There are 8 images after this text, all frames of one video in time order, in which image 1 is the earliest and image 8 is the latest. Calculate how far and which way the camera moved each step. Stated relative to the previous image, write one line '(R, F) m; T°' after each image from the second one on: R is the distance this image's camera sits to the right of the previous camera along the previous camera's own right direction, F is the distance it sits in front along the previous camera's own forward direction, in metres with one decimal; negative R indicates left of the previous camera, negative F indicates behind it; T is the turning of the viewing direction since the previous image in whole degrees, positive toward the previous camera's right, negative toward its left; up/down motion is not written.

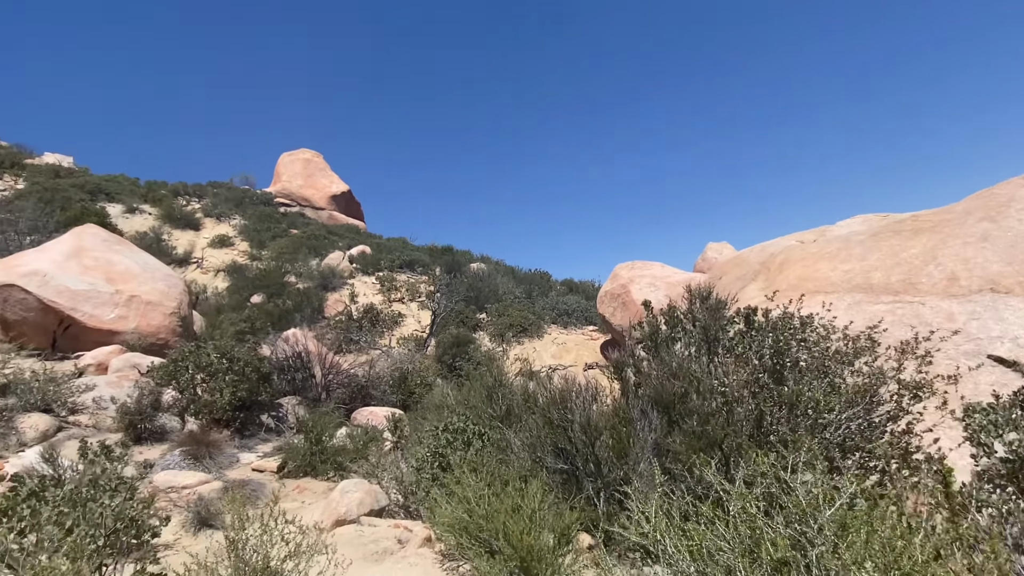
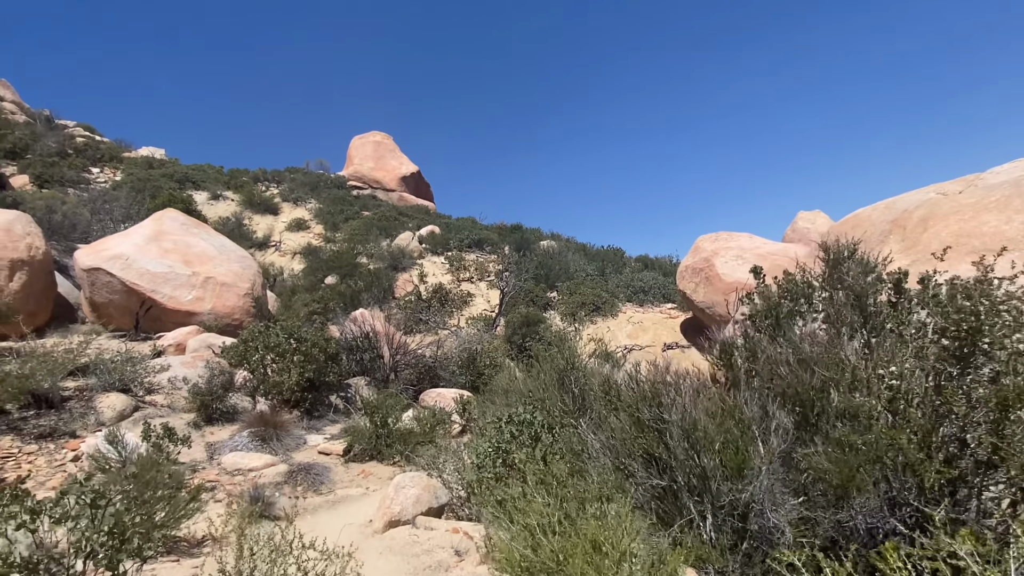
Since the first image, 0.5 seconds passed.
(0.0, +0.6) m; -7°
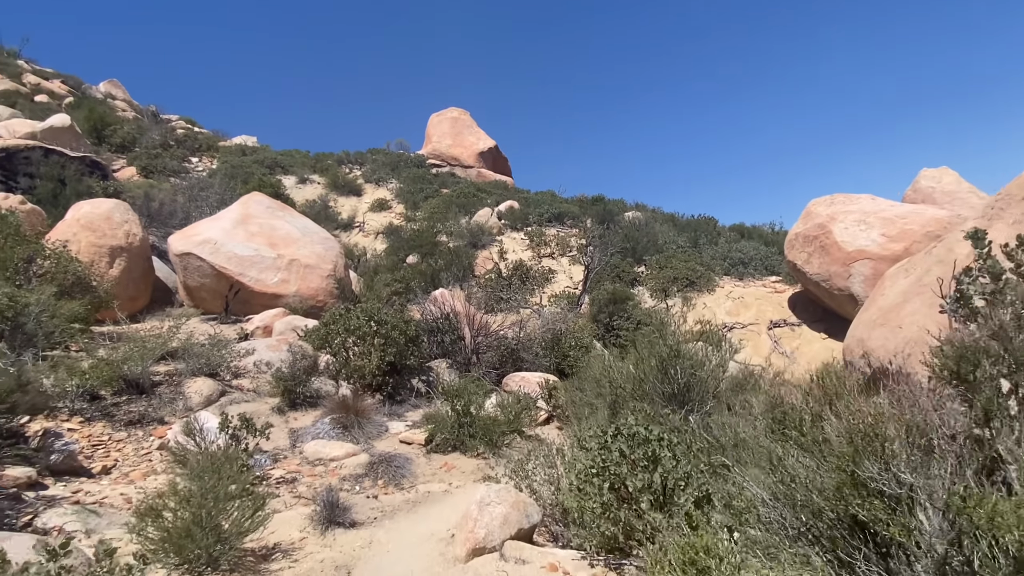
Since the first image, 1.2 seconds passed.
(-0.1, +0.6) m; -8°
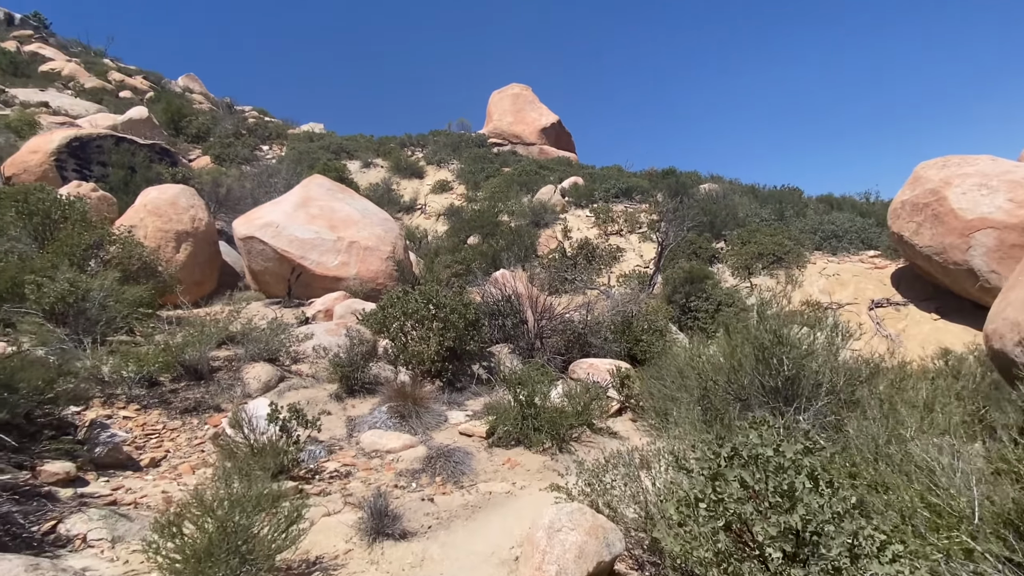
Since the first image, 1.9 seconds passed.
(0.0, +0.6) m; -6°
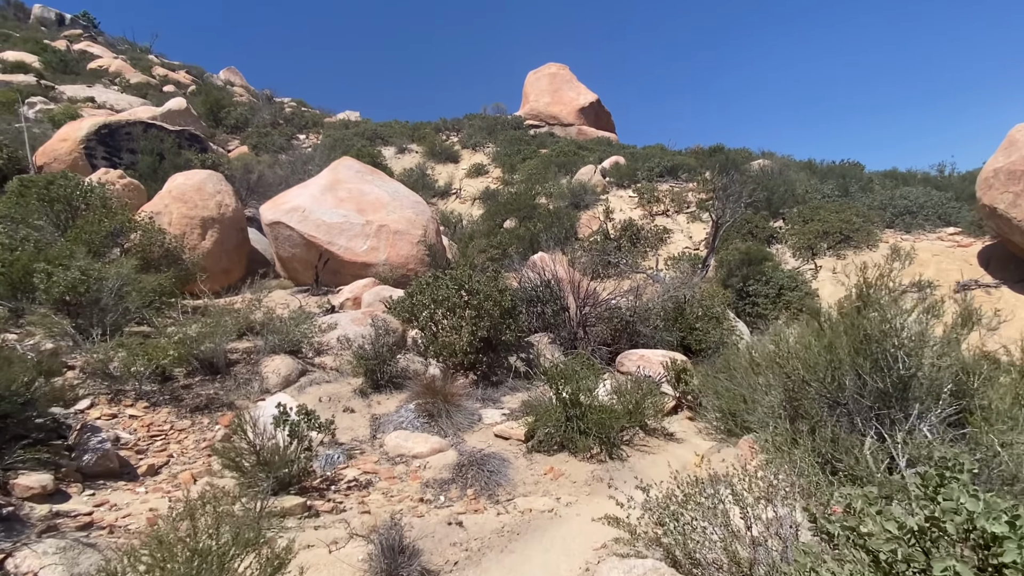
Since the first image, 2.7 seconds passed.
(0.0, +0.7) m; -4°
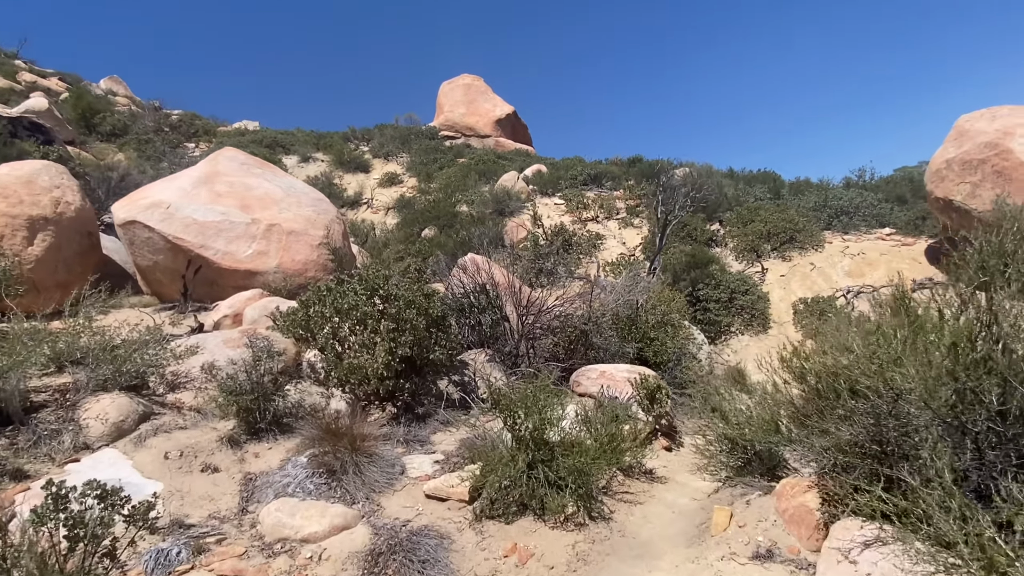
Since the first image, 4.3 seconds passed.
(-0.1, +1.5) m; +8°
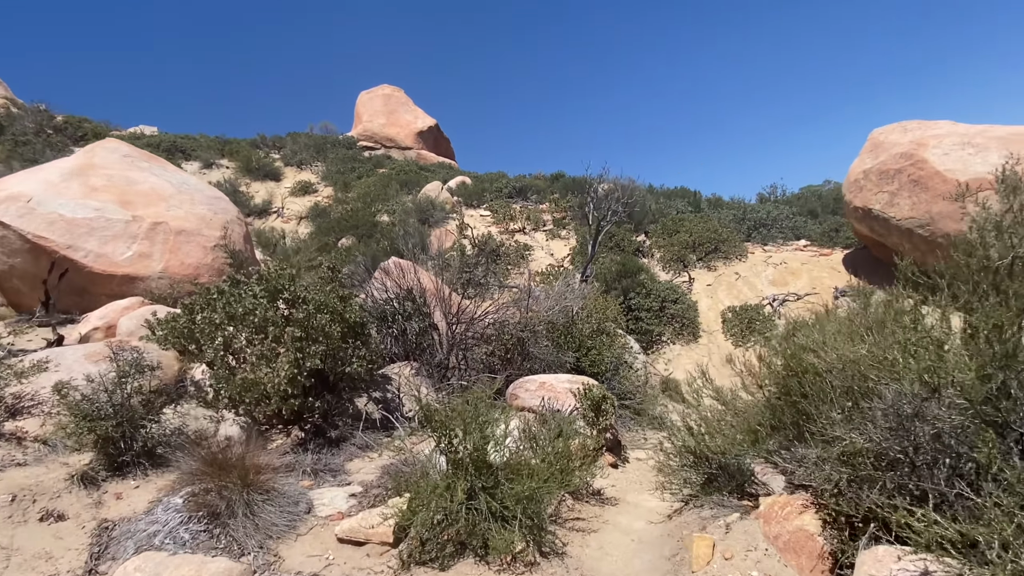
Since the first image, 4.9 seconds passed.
(-0.1, +0.6) m; +8°
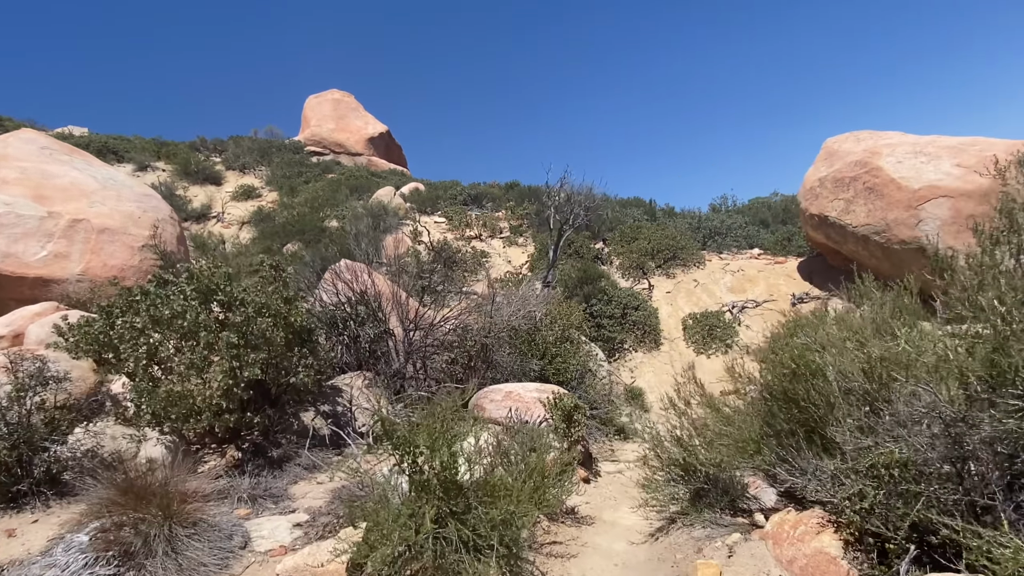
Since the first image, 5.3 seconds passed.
(-0.1, +0.4) m; +5°
